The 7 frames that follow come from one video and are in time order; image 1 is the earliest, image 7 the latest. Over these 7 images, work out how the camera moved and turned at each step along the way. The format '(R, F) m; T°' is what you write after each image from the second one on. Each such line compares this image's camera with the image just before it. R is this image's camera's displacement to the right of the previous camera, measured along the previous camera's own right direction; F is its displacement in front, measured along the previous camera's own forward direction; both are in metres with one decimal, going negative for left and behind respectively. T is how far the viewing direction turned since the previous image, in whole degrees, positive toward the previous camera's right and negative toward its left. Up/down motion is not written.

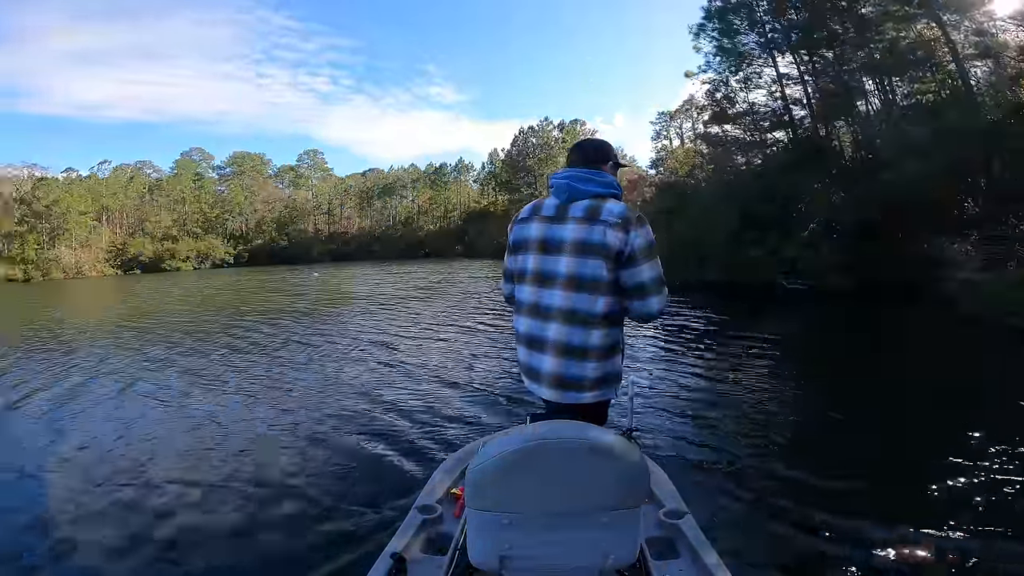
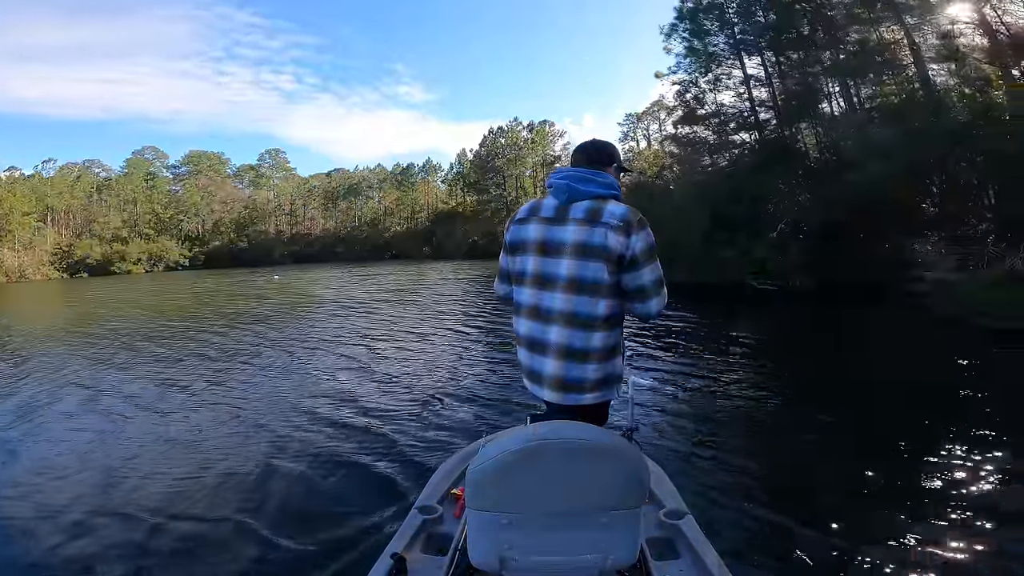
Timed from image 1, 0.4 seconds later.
(-0.2, 0.0) m; +3°
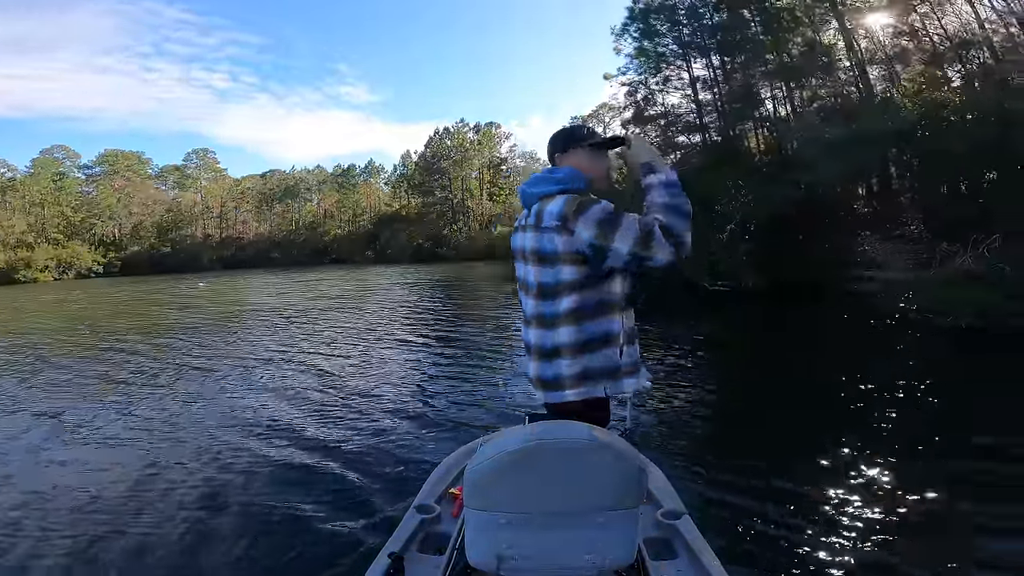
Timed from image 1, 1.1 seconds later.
(-0.3, +0.1) m; +5°
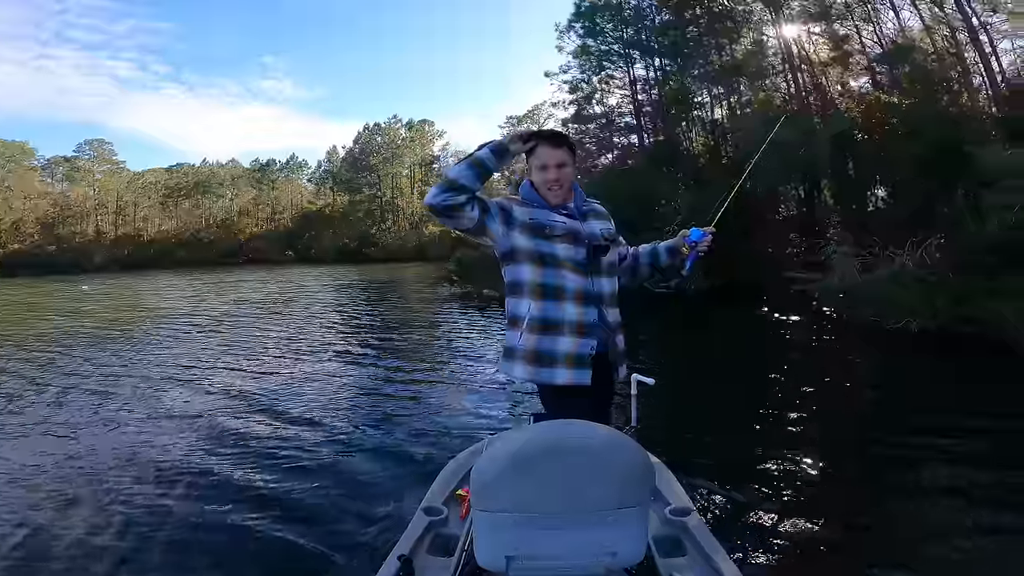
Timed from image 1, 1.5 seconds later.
(-0.5, +0.1) m; +7°
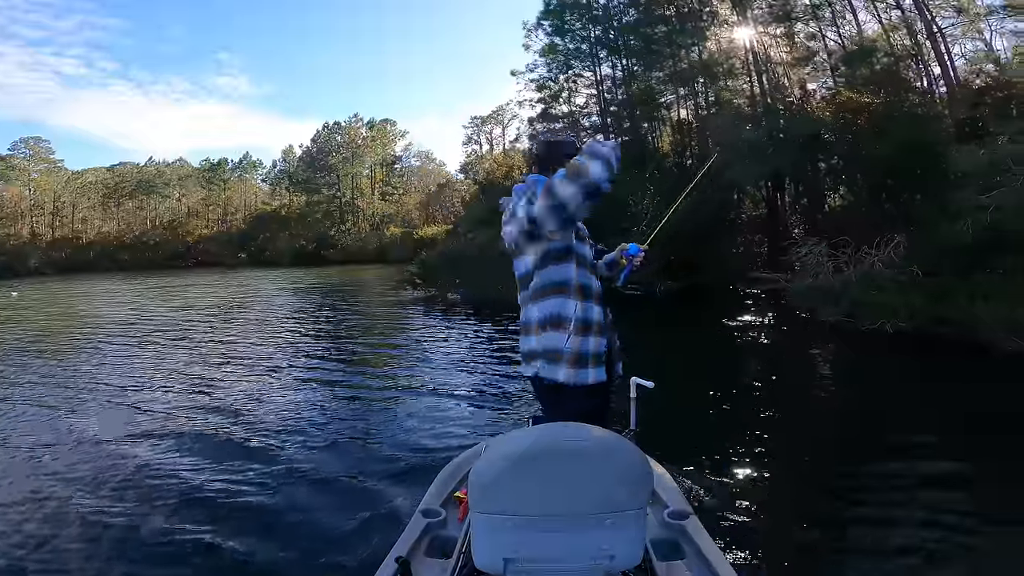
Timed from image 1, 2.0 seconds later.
(-0.2, +0.1) m; +4°
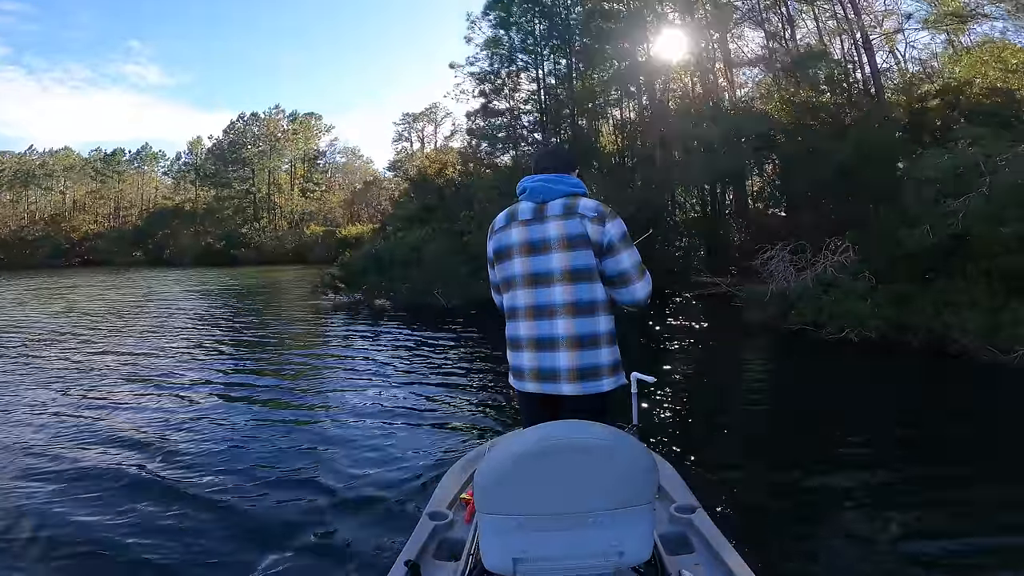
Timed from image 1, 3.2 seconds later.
(-0.5, +0.3) m; +8°
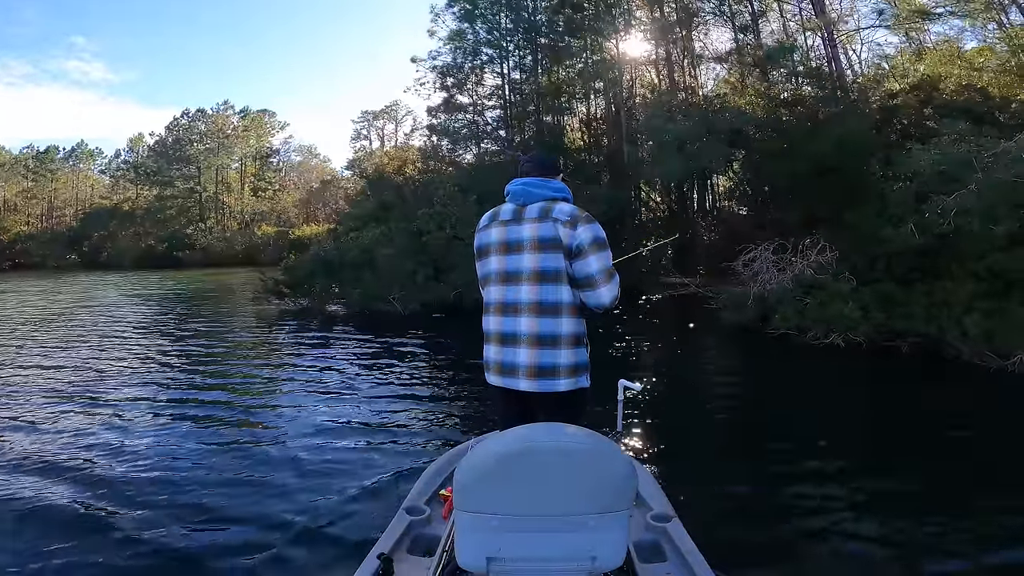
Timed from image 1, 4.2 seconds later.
(-0.2, +0.3) m; +4°
